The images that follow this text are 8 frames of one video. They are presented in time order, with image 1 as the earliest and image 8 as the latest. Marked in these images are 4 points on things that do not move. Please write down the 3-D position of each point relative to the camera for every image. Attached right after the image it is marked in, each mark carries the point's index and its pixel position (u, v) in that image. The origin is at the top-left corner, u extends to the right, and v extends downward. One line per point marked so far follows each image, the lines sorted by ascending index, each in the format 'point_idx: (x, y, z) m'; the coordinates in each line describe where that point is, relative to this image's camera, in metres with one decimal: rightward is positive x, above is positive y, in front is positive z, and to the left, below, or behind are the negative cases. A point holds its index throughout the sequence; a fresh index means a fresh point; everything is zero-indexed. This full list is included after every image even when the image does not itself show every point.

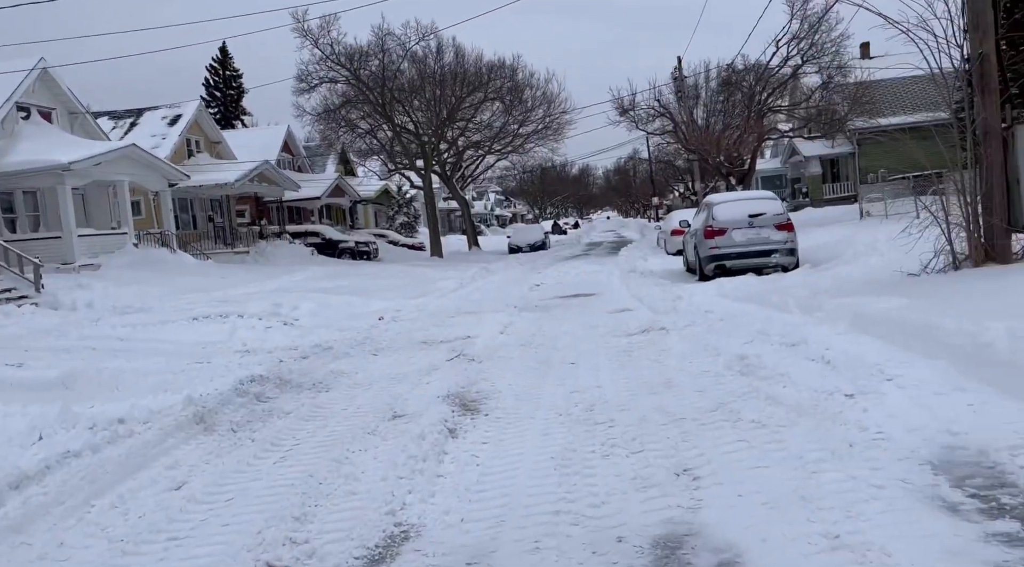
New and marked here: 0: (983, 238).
0: (+5.7, +0.6, +10.4) m
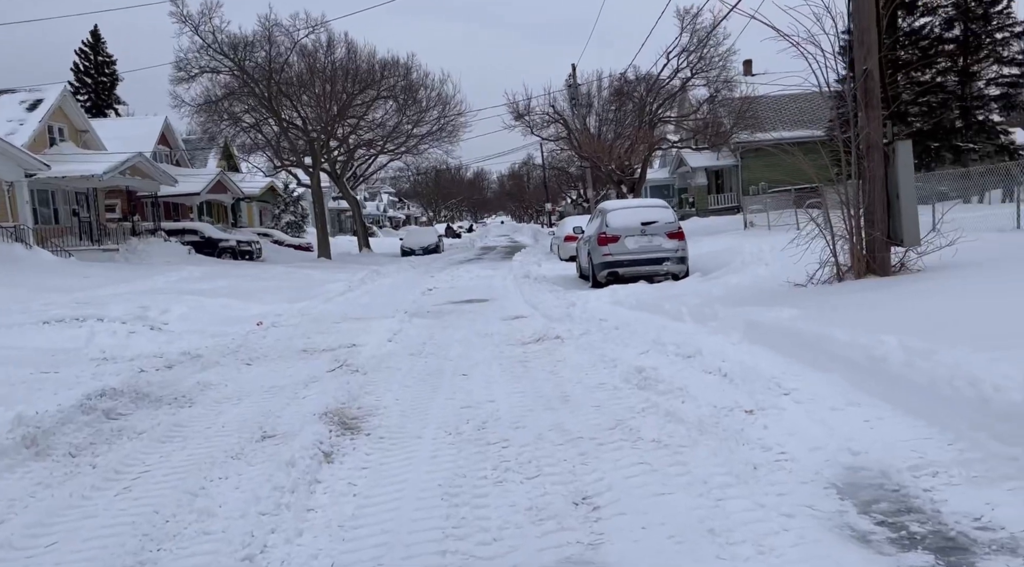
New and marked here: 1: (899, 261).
0: (+4.3, +0.4, +10.6) m
1: (+4.8, +0.3, +10.6) m
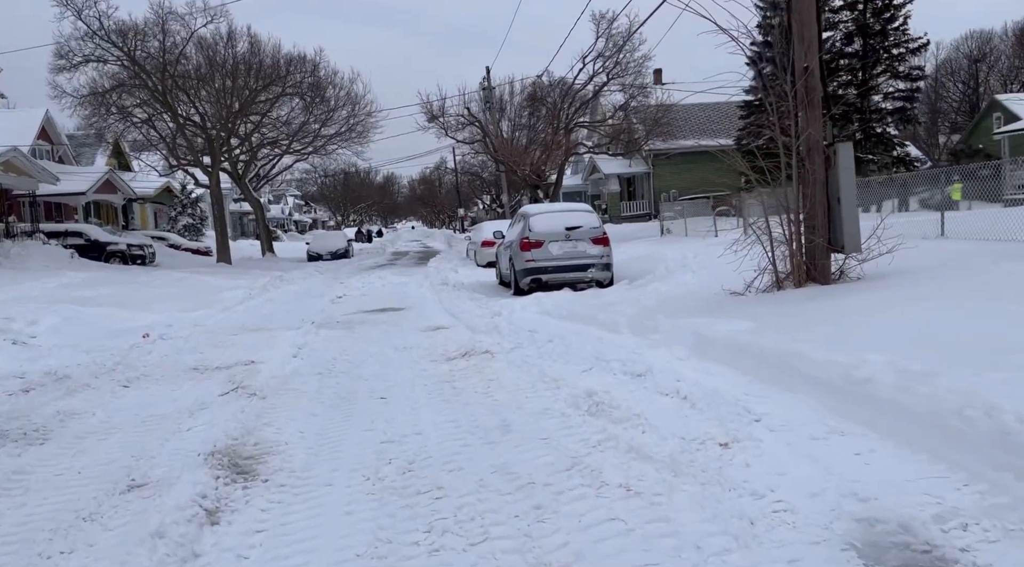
0: (+3.4, +0.3, +10.0) m
1: (+3.9, +0.2, +10.1) m
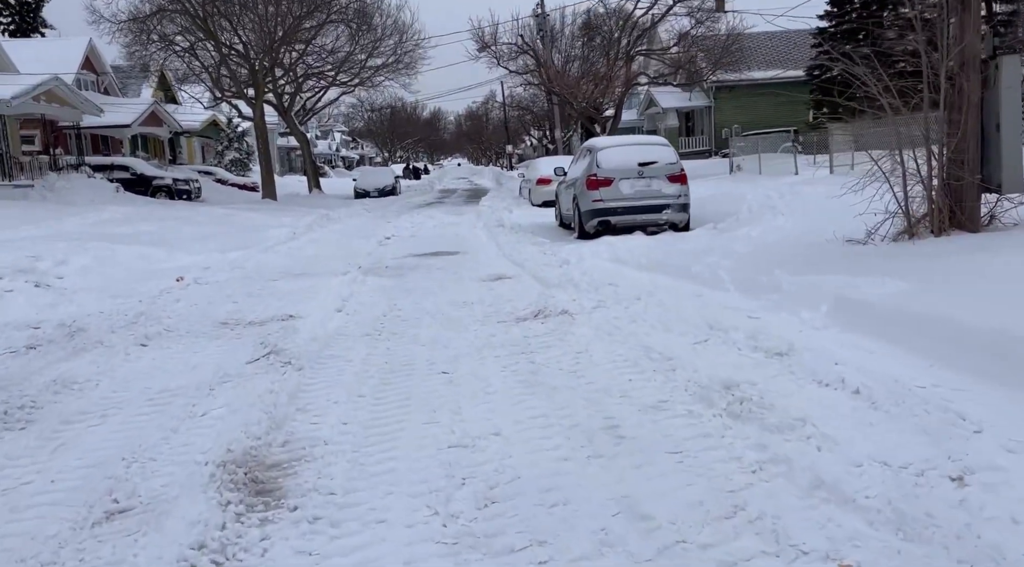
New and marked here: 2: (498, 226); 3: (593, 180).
0: (+4.2, +0.8, +8.3) m
1: (+4.7, +0.7, +8.4) m
2: (-0.3, +1.2, +17.9) m
3: (+1.3, +1.7, +14.0) m
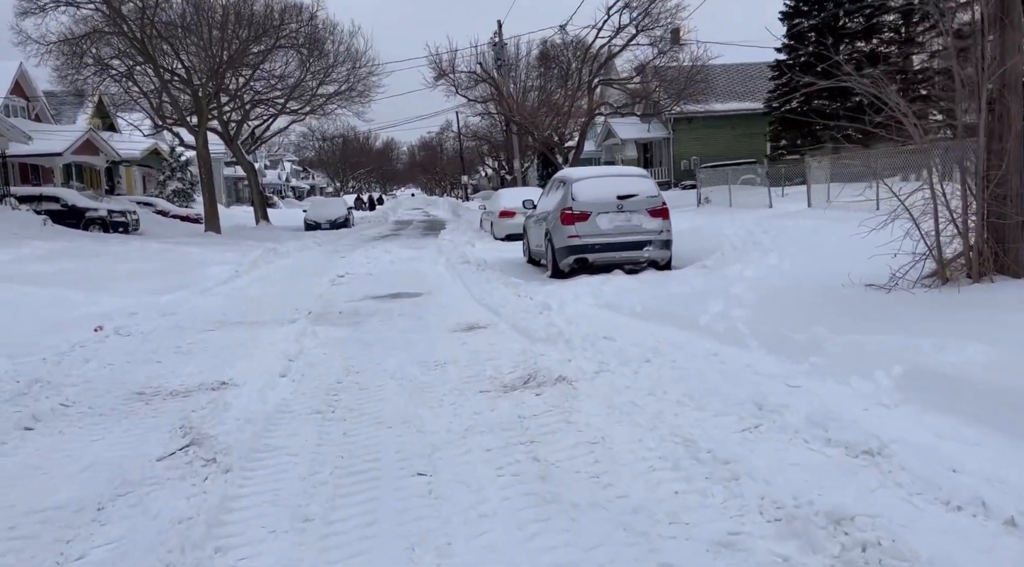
0: (+4.0, +0.4, +7.2) m
1: (+4.5, +0.2, +7.4) m
2: (-1.0, +0.4, +16.6) m
3: (+0.8, +1.0, +12.8) m
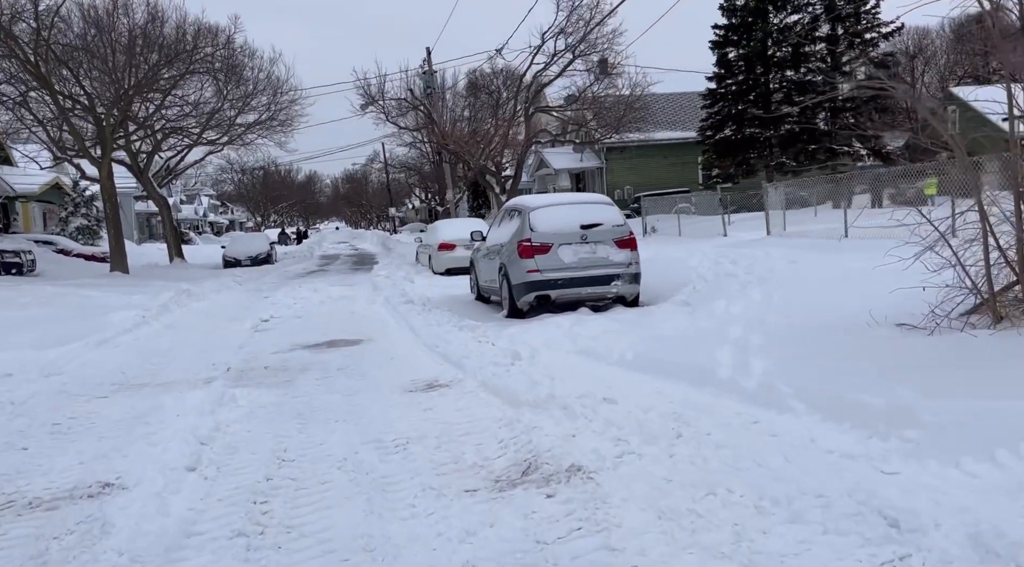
0: (+3.9, +0.1, +6.1) m
1: (+4.3, 0.0, +6.3) m
2: (-1.9, -0.3, +15.0) m
3: (+0.2, +0.5, +11.4) m
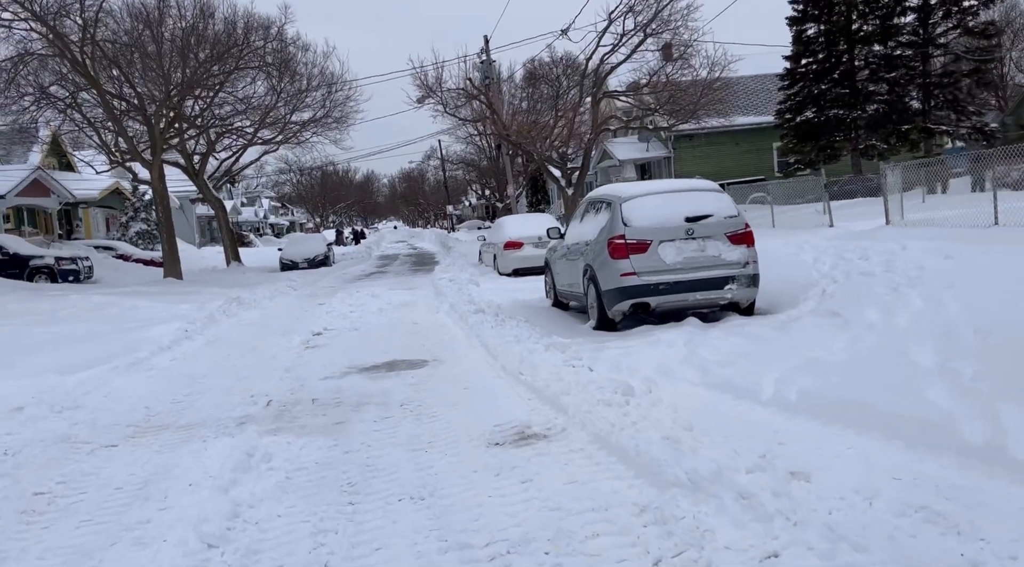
0: (+4.5, +0.1, +3.9) m
1: (+5.0, -0.1, +4.1) m
2: (-0.7, -0.4, +13.2) m
3: (+1.2, +0.4, +9.4) m
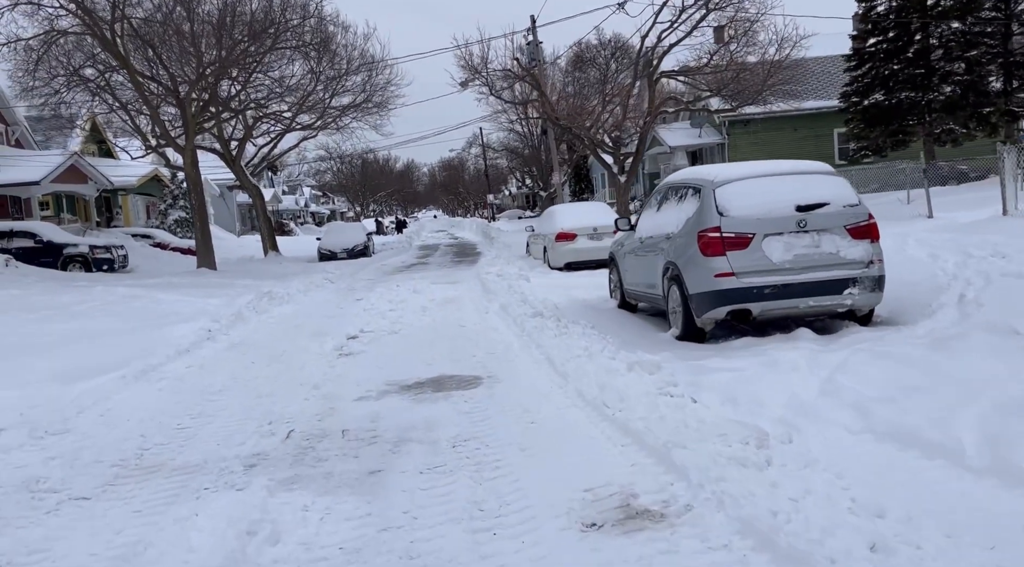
0: (+4.9, 0.0, +2.1) m
1: (+5.4, -0.2, +2.2) m
2: (+0.2, -0.4, +11.5) m
3: (+1.9, +0.4, +7.7) m
